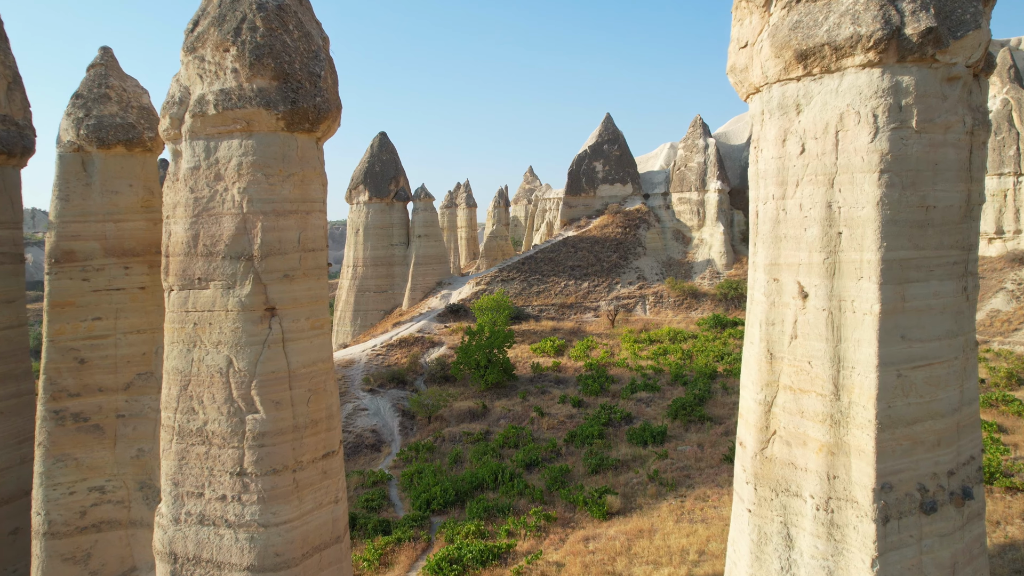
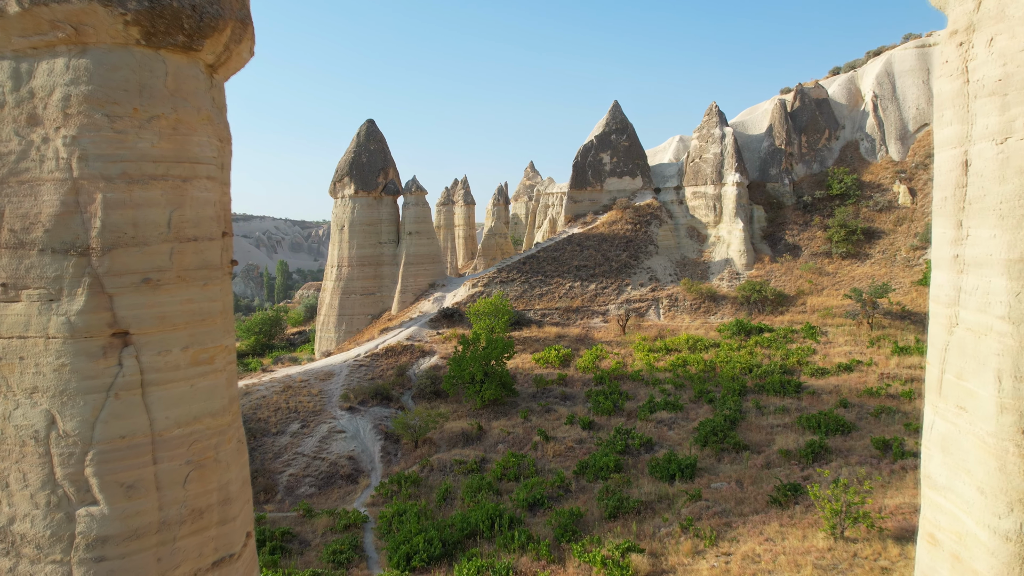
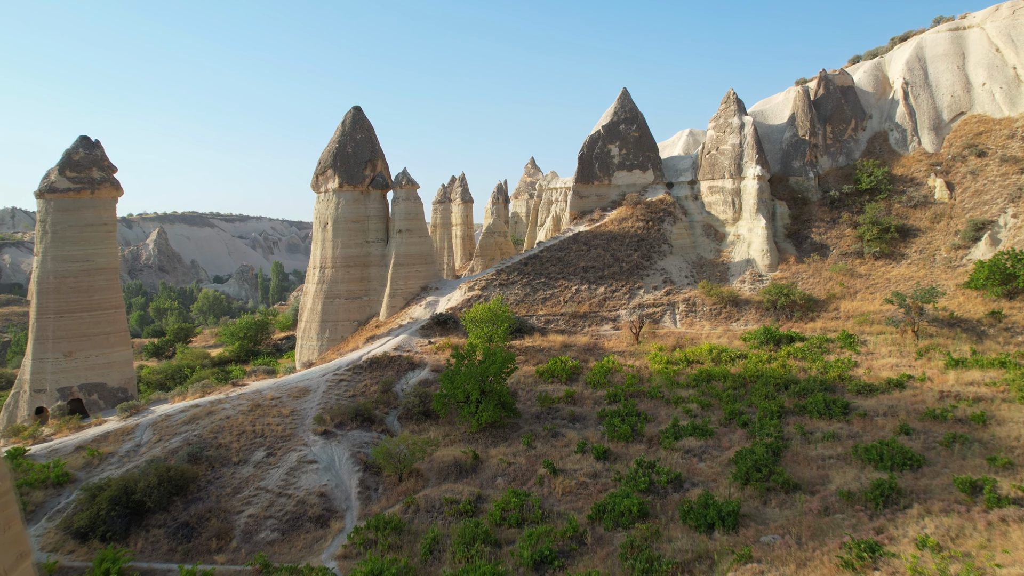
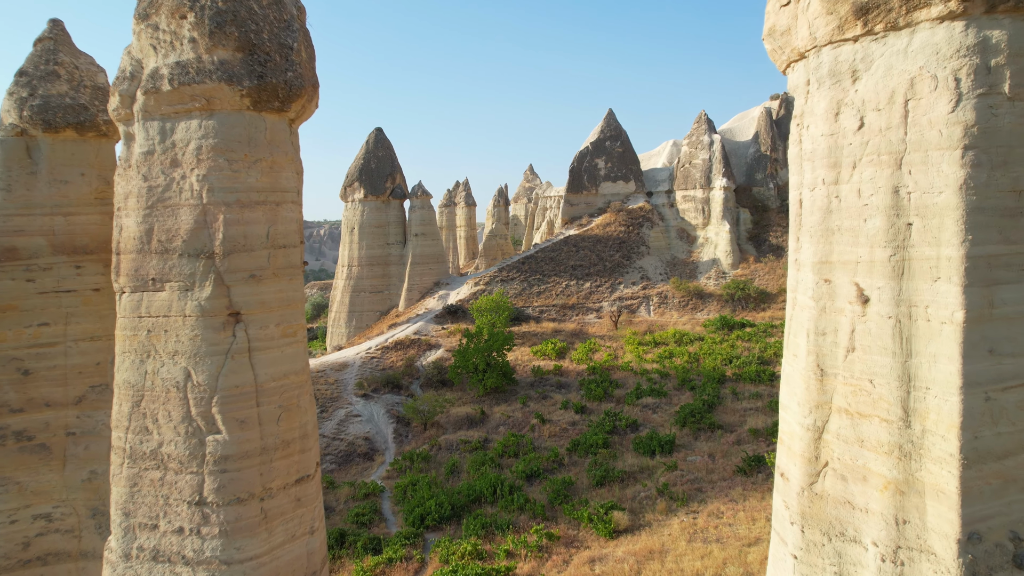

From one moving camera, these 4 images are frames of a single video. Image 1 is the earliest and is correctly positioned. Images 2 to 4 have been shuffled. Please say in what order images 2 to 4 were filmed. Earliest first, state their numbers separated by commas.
4, 2, 3
